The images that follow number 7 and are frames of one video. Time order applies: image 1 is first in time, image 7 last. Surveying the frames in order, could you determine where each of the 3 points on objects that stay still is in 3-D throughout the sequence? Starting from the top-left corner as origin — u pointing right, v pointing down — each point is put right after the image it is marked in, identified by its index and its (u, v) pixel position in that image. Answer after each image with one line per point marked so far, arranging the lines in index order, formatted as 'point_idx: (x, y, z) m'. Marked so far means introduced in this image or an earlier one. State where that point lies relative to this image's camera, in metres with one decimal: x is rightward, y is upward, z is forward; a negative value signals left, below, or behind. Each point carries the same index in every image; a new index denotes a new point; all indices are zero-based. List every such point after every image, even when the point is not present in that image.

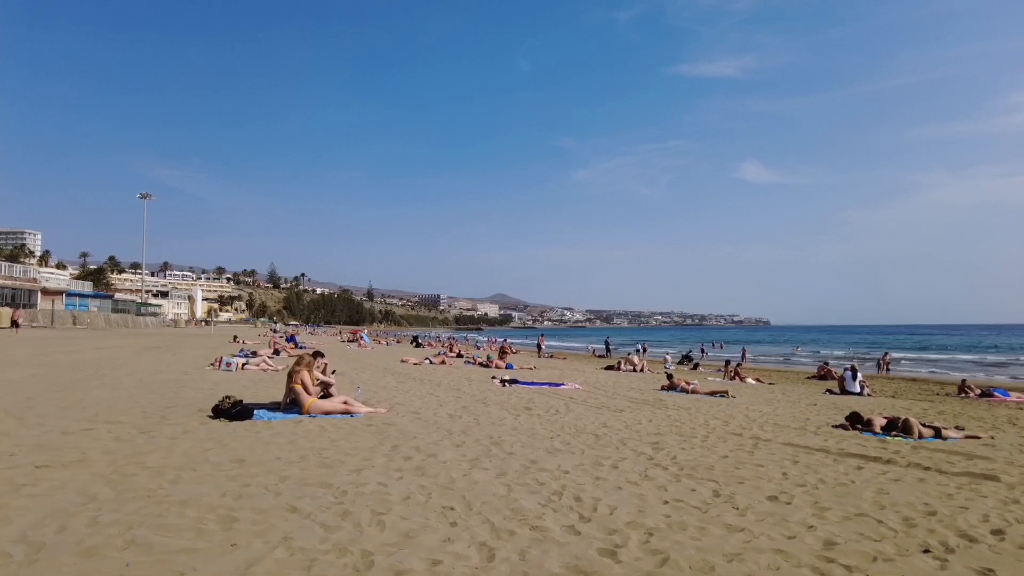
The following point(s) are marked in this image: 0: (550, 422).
0: (+0.6, -2.0, +9.9) m
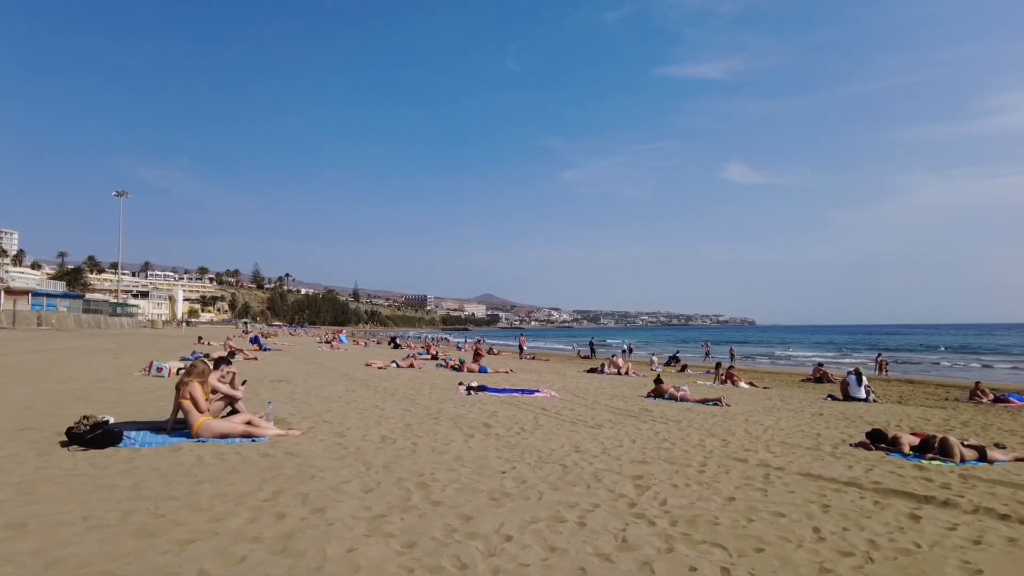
0: (0.0, -1.9, +7.9) m
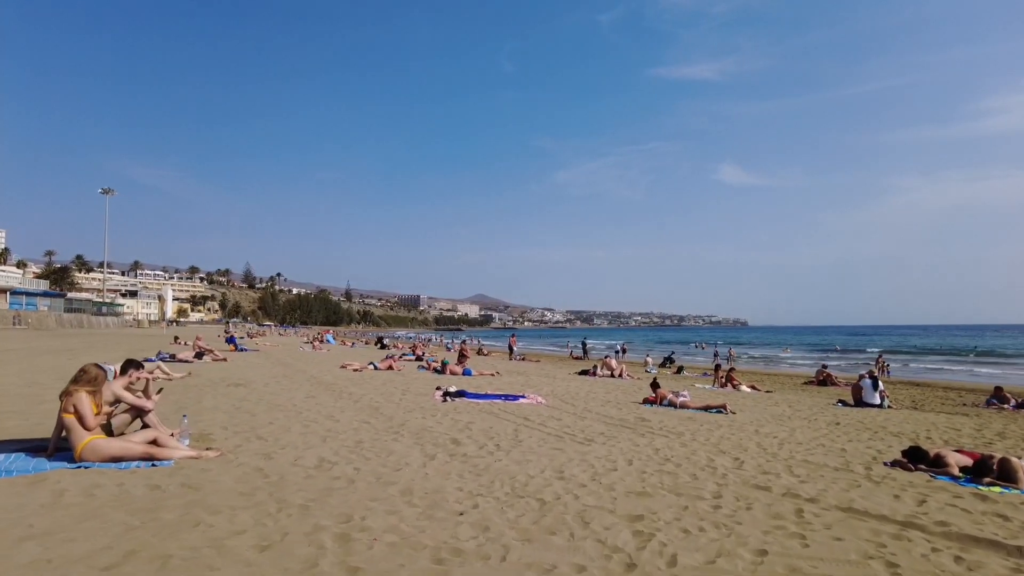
0: (-0.3, -1.7, +6.4) m
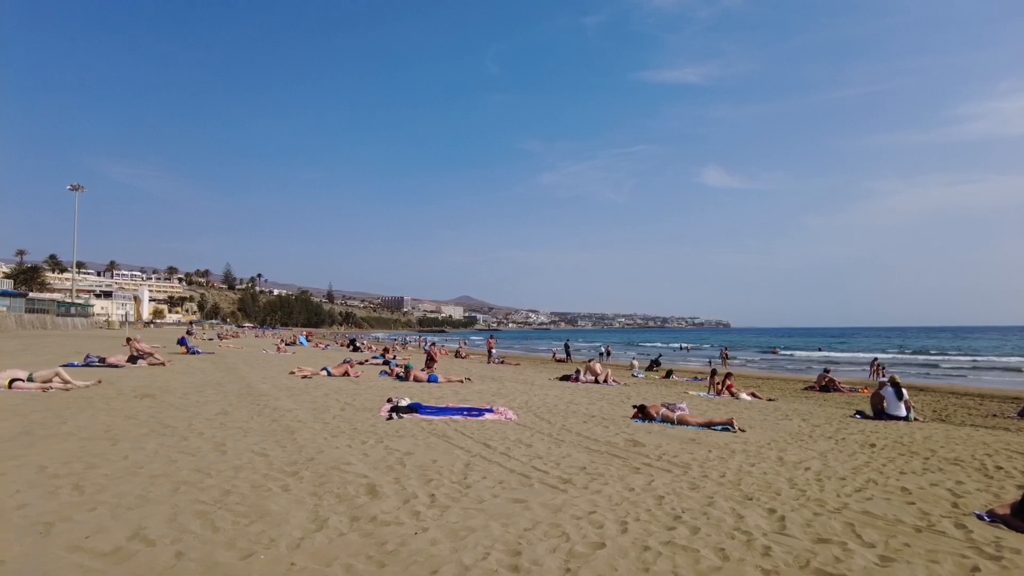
0: (-0.8, -1.6, +4.0) m
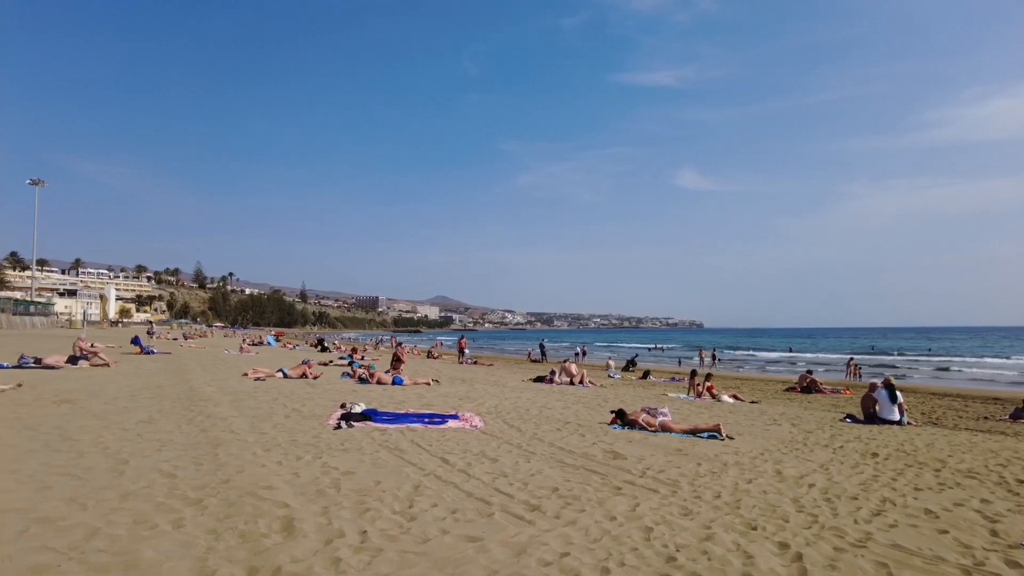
0: (-1.0, -1.5, +2.9) m
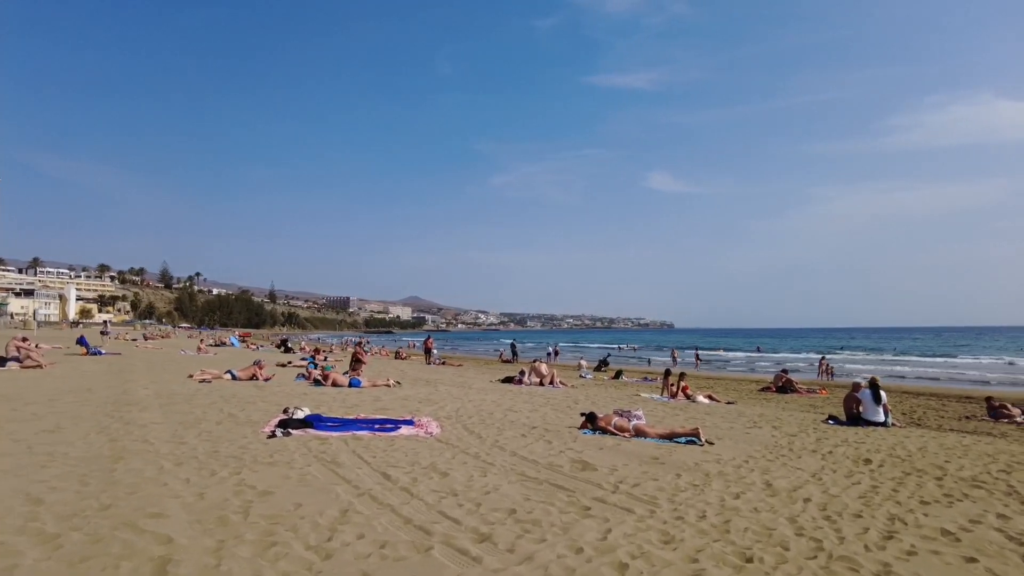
0: (-1.3, -1.3, +1.8) m
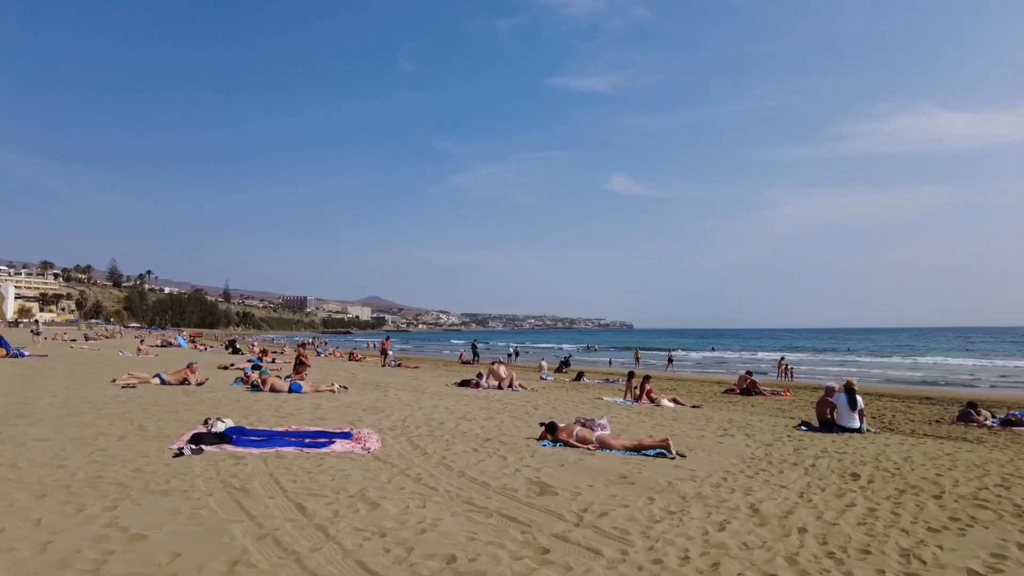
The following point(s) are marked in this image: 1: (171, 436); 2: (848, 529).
0: (-1.5, -1.3, +0.7) m
1: (-4.1, -1.8, +8.2) m
2: (+2.6, -1.9, +5.3) m
